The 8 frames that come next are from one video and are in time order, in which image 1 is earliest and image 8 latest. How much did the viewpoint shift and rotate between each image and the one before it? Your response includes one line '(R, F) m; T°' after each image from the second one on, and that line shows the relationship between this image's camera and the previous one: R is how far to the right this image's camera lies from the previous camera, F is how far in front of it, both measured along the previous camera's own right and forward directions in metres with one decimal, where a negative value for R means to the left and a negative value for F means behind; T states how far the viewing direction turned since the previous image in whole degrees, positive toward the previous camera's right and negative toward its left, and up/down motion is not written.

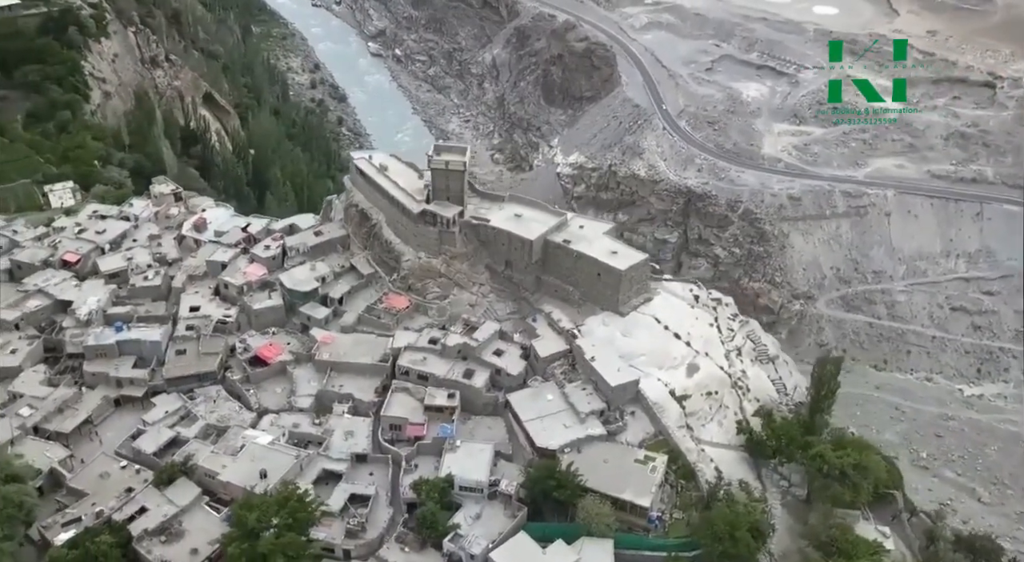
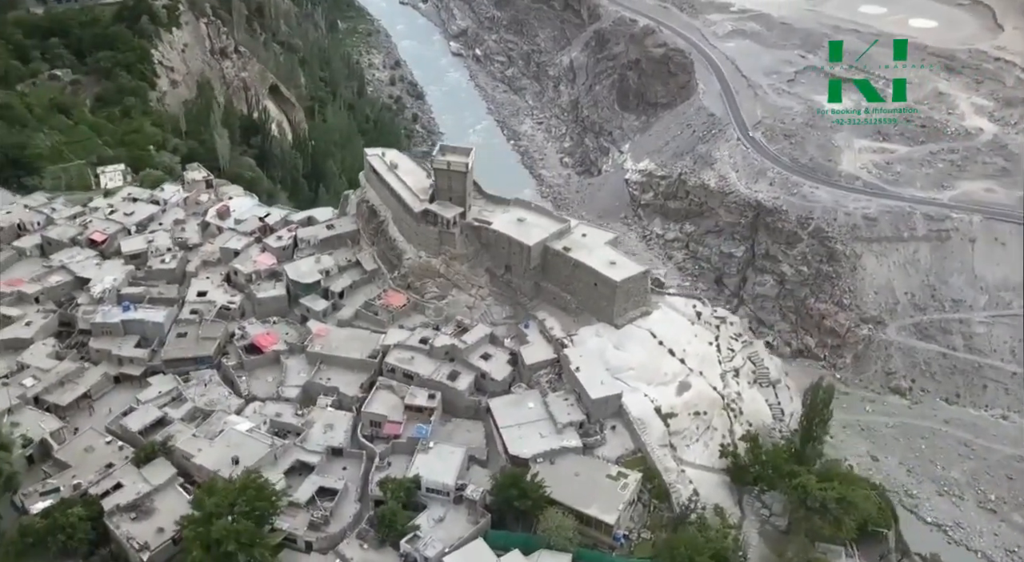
(+2.4, +0.2) m; -6°
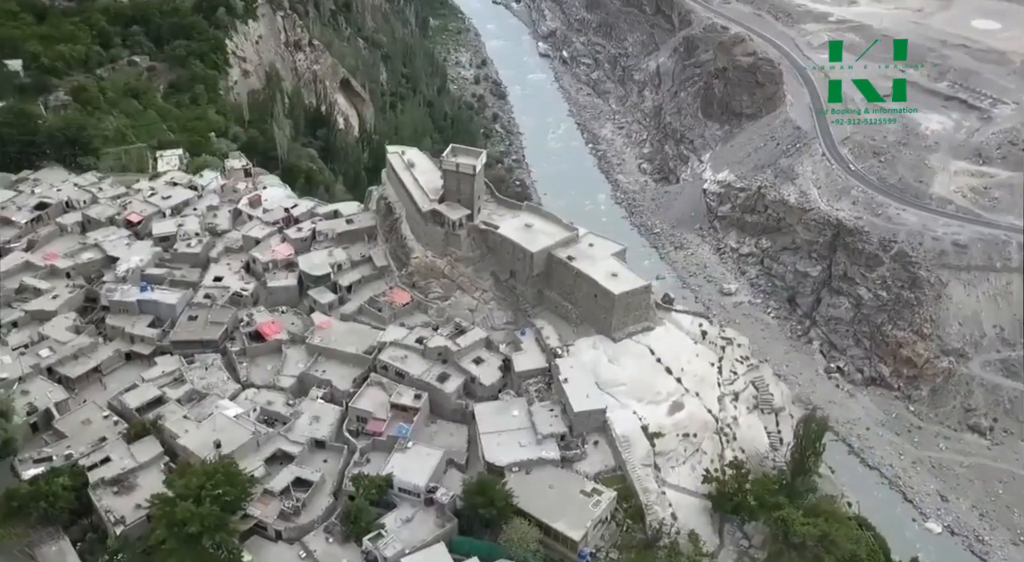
(+2.5, +0.3) m; -6°
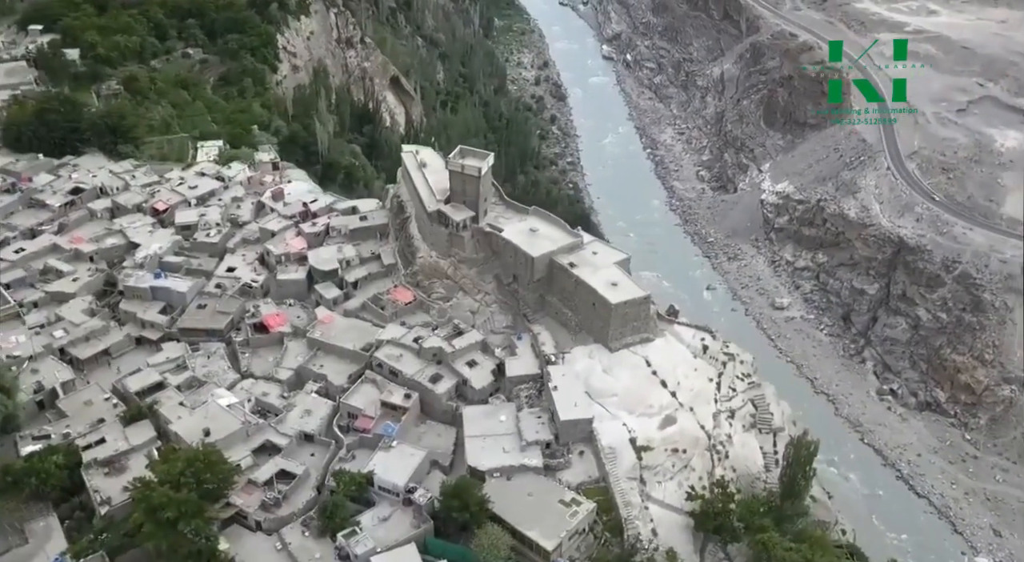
(+1.8, +0.2) m; -5°
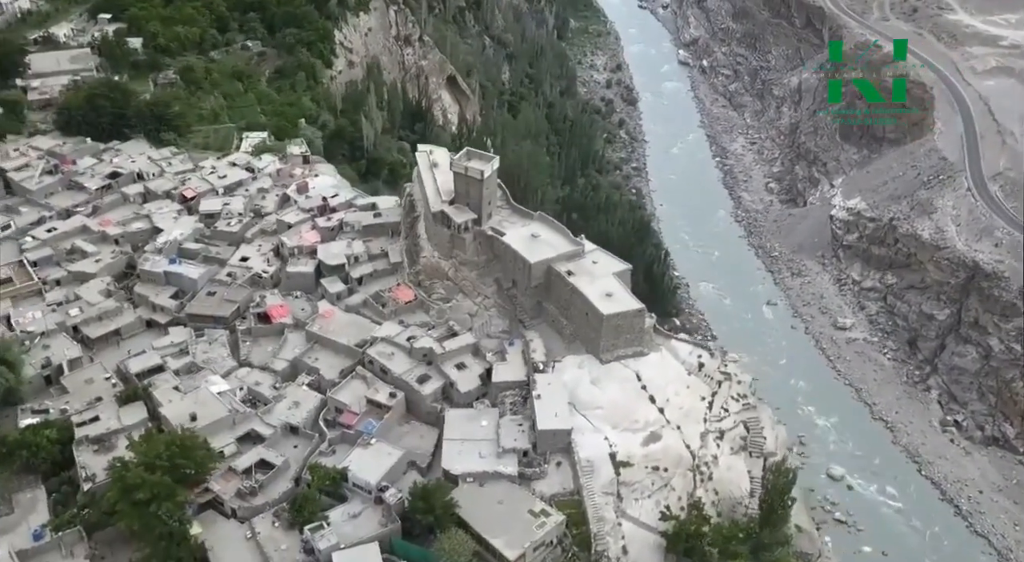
(+2.2, +0.3) m; -5°
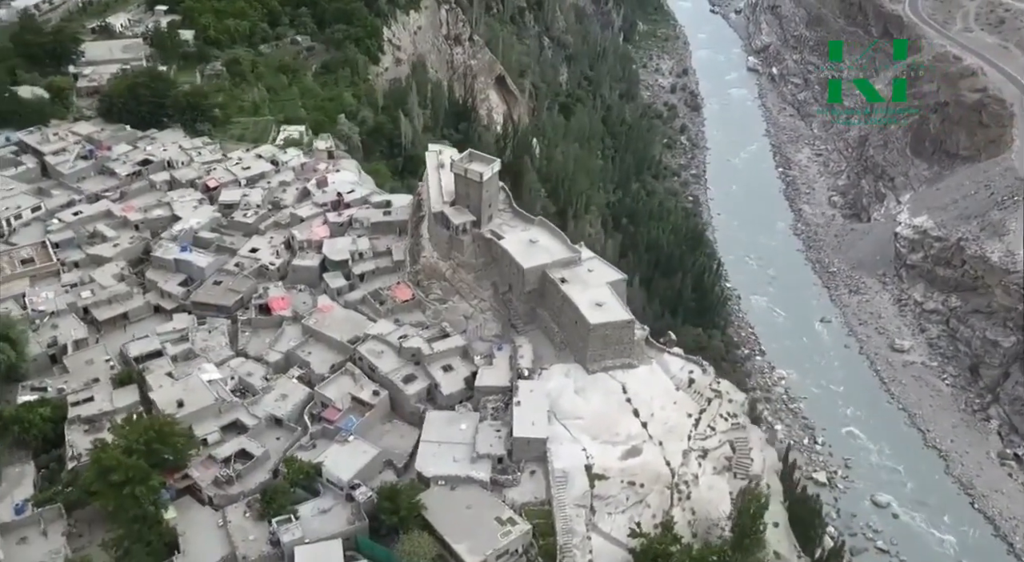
(+2.0, +0.4) m; -5°
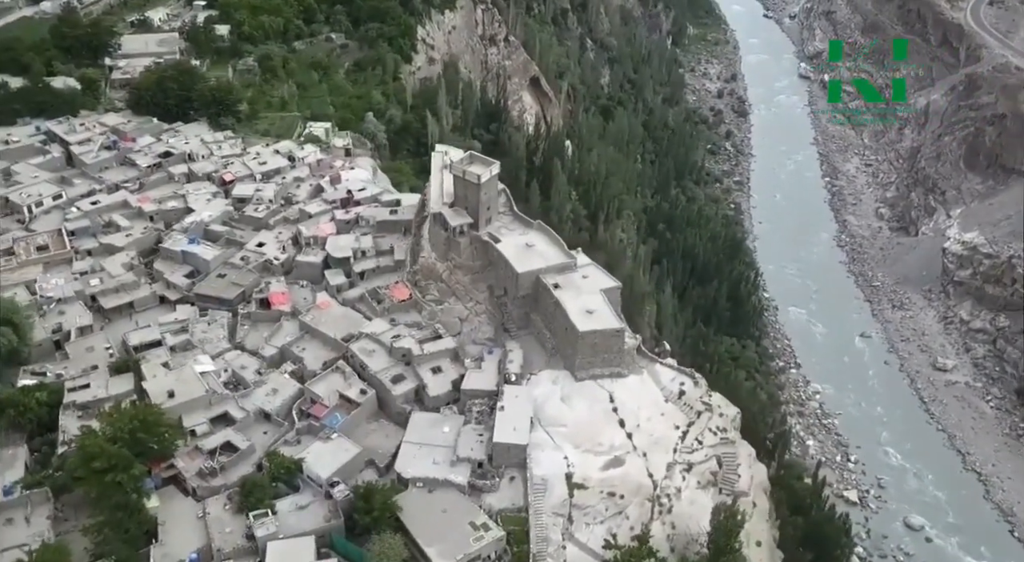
(+1.5, +0.3) m; -3°
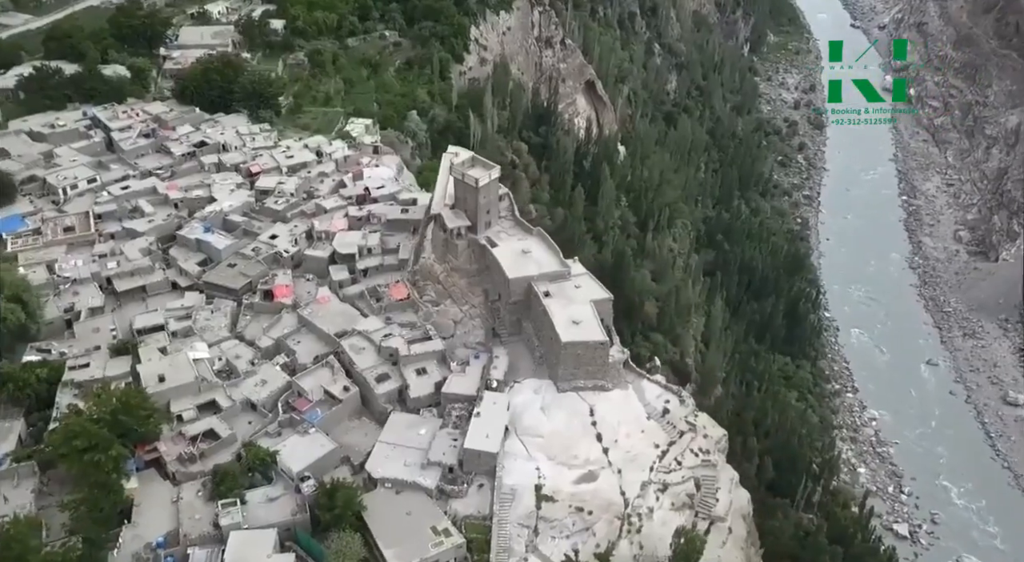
(+2.2, +0.5) m; -5°
